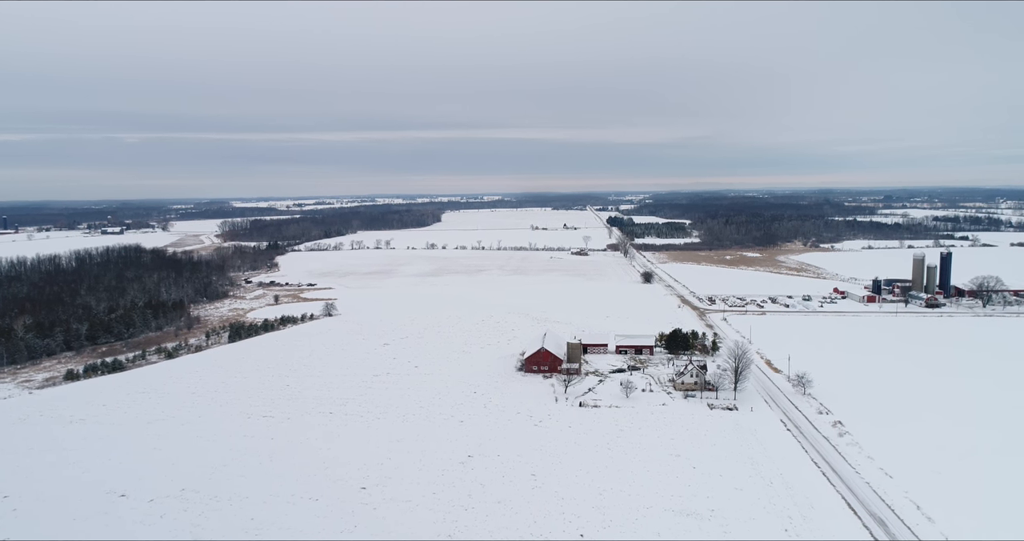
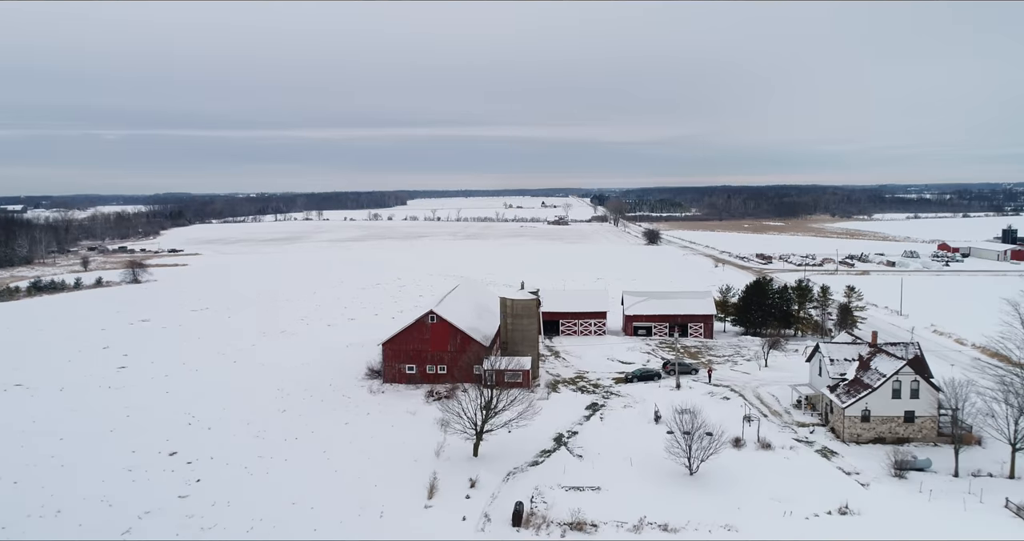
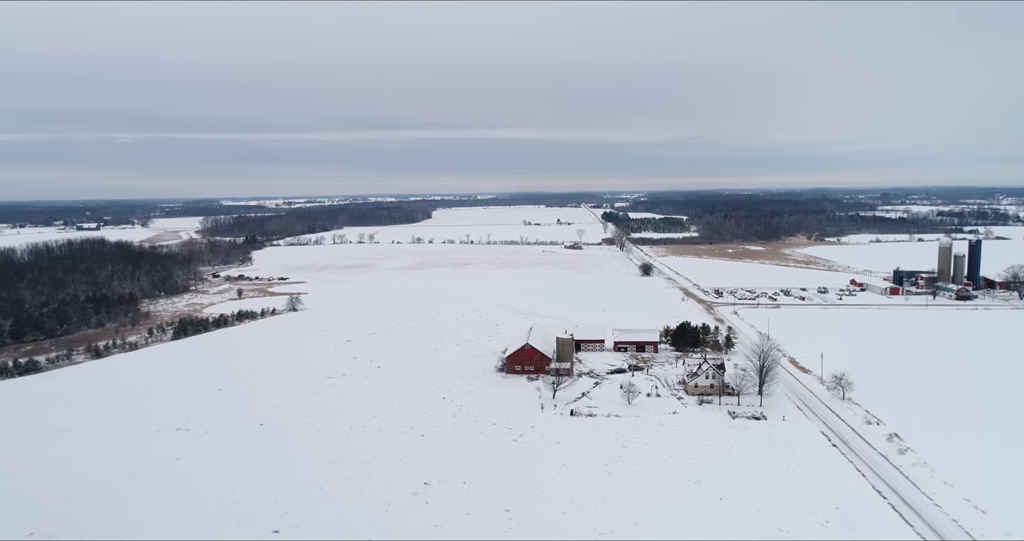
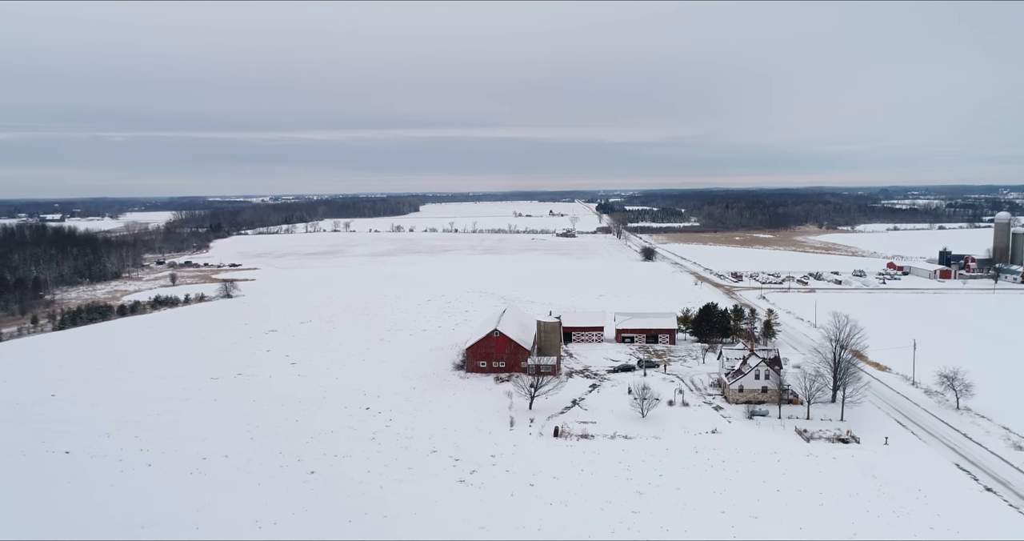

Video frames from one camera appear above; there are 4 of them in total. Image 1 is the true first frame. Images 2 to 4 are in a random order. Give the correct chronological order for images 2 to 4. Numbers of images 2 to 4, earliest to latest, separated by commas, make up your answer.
3, 4, 2
